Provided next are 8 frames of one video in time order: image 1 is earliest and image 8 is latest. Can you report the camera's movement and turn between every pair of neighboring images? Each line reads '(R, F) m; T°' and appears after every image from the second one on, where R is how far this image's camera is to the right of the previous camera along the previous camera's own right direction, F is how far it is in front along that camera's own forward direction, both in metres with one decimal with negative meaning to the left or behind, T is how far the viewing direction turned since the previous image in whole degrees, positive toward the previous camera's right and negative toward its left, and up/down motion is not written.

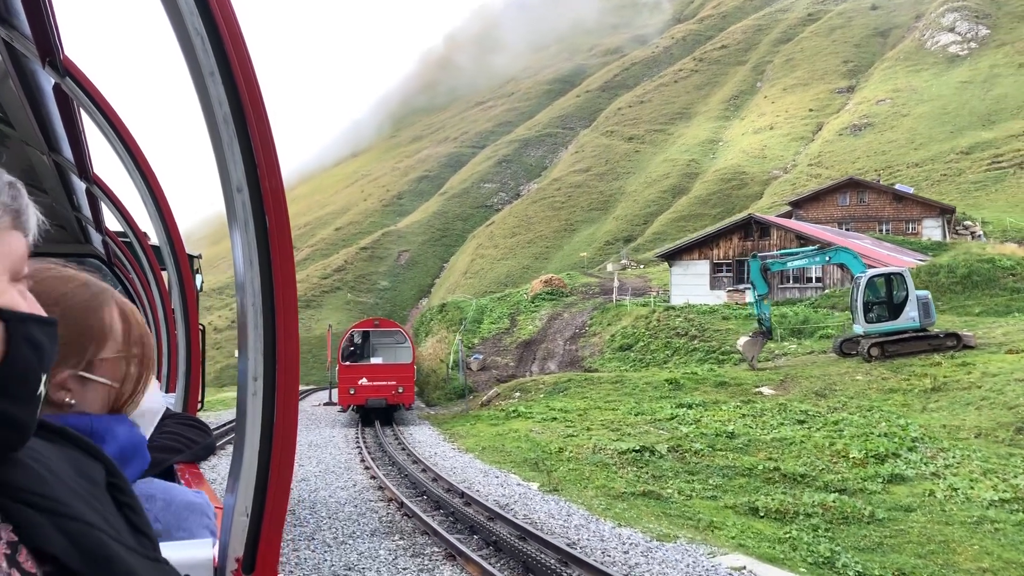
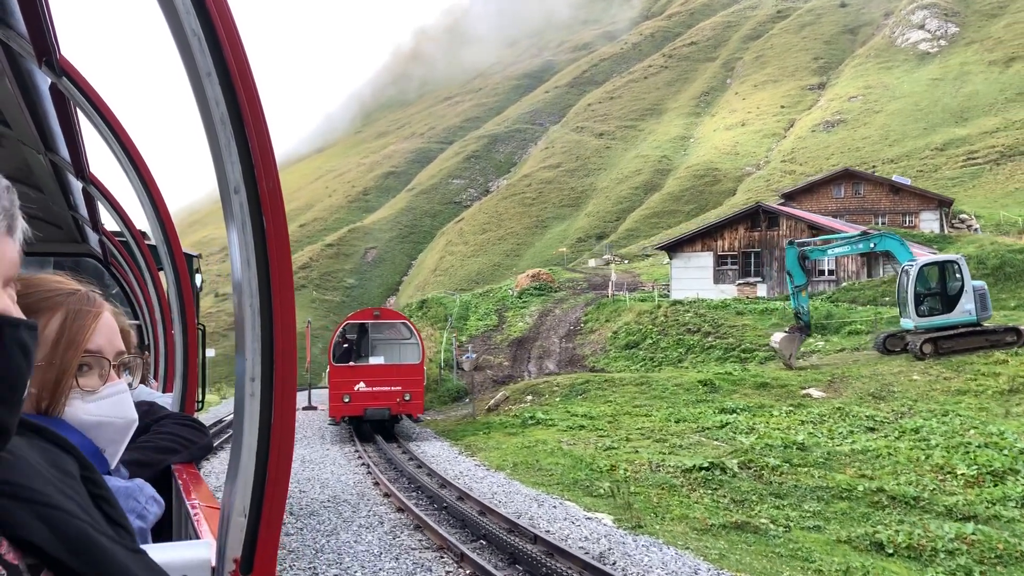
(-1.1, +2.1) m; +3°
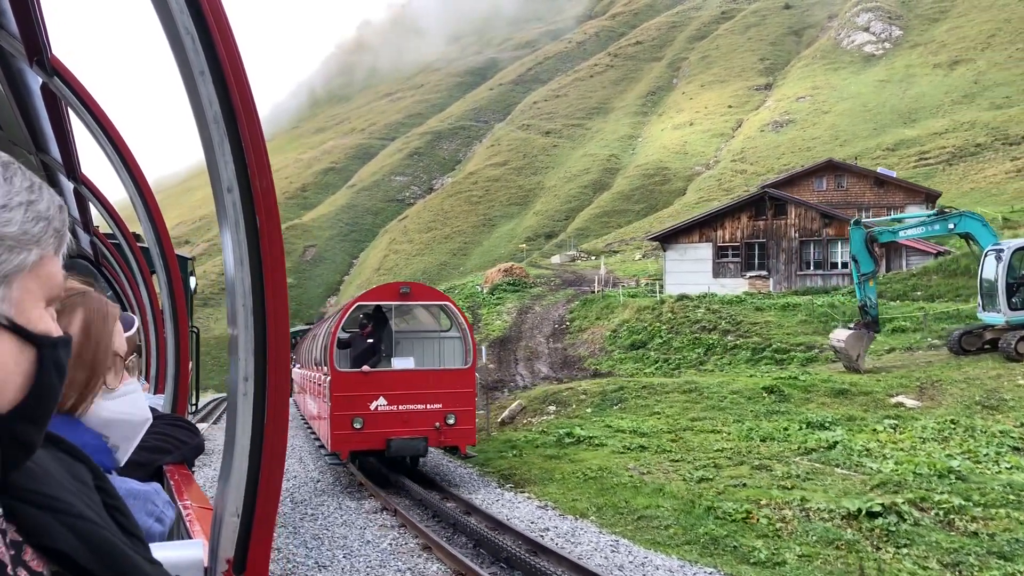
(-1.6, +3.2) m; +5°
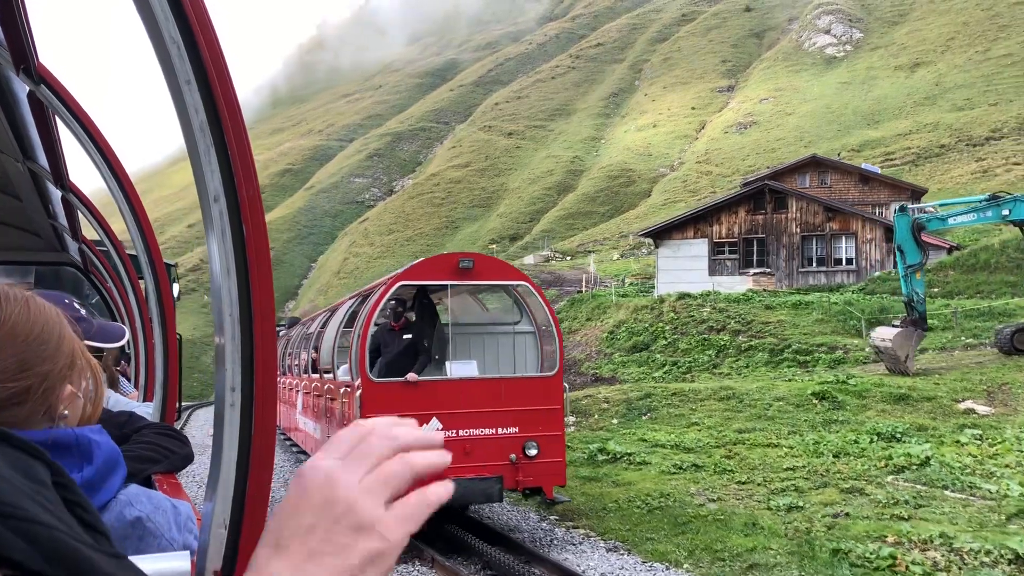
(-1.0, +1.8) m; +3°
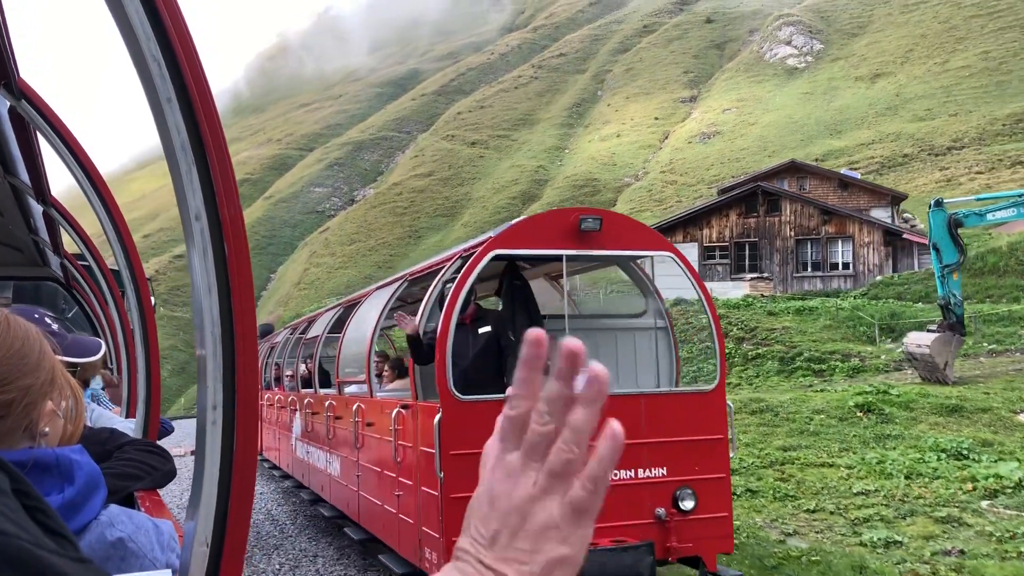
(-0.8, +1.4) m; +3°
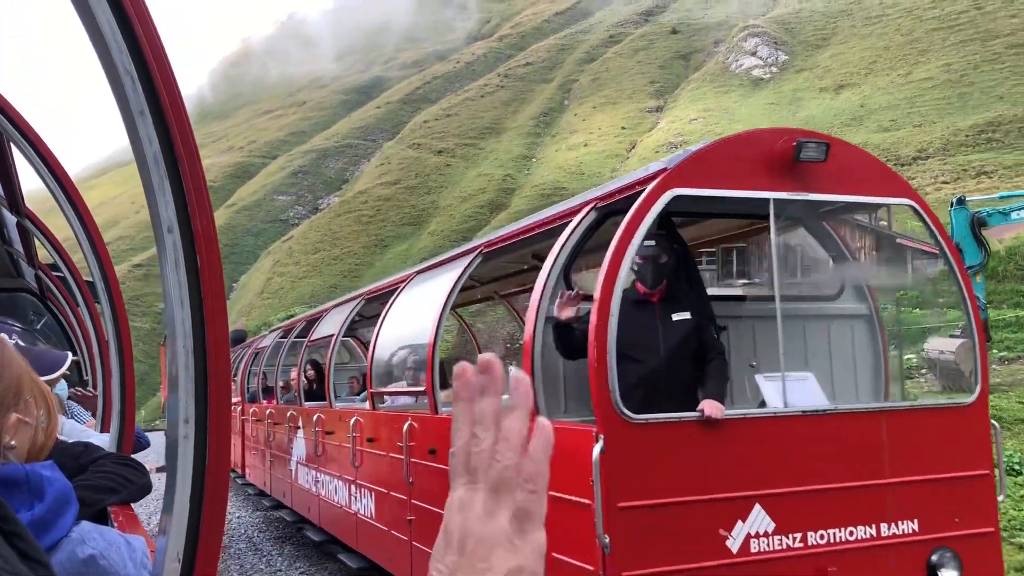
(-0.6, +1.0) m; +3°
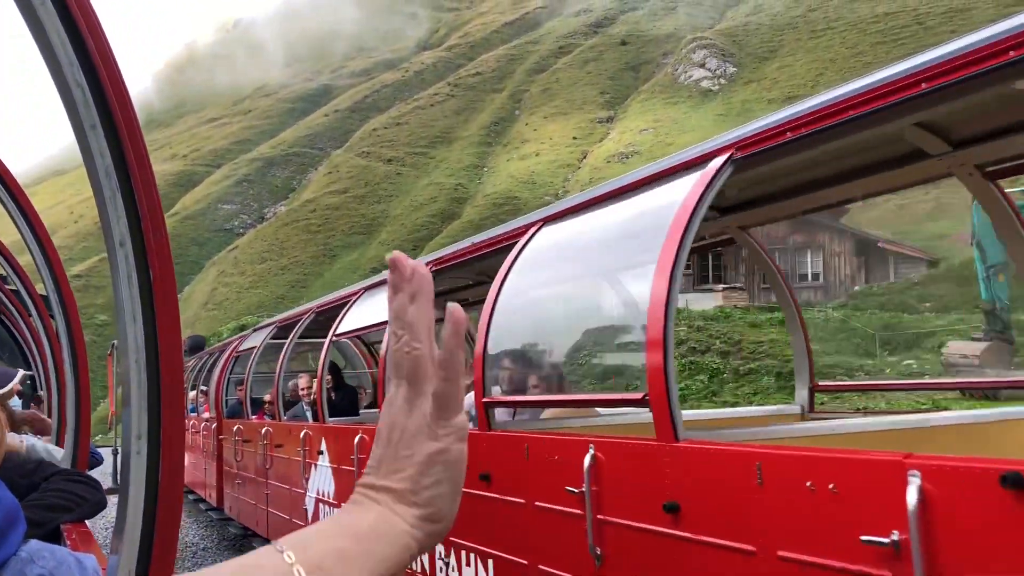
(-0.7, +1.2) m; +4°
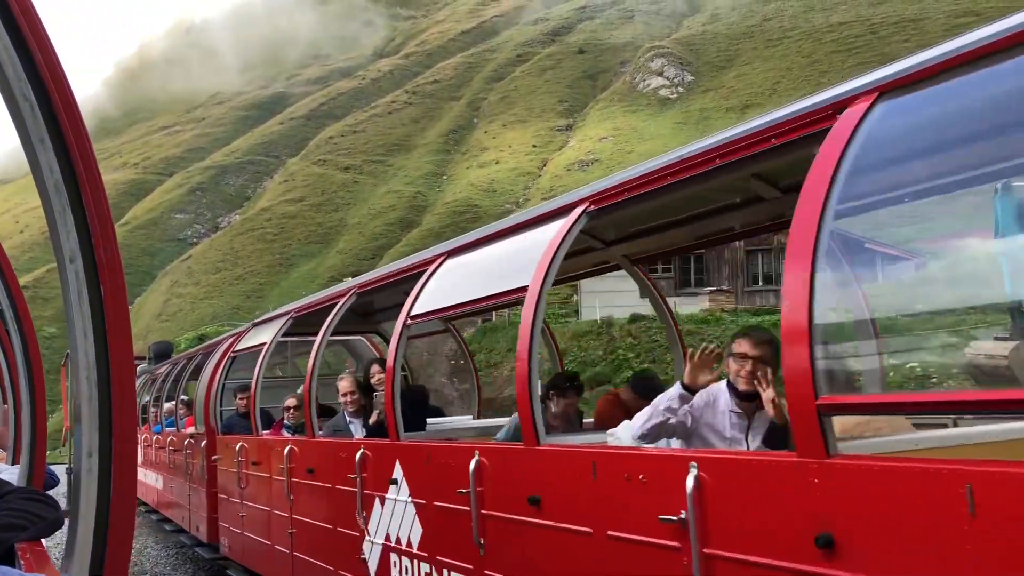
(-0.6, +1.0) m; +3°
